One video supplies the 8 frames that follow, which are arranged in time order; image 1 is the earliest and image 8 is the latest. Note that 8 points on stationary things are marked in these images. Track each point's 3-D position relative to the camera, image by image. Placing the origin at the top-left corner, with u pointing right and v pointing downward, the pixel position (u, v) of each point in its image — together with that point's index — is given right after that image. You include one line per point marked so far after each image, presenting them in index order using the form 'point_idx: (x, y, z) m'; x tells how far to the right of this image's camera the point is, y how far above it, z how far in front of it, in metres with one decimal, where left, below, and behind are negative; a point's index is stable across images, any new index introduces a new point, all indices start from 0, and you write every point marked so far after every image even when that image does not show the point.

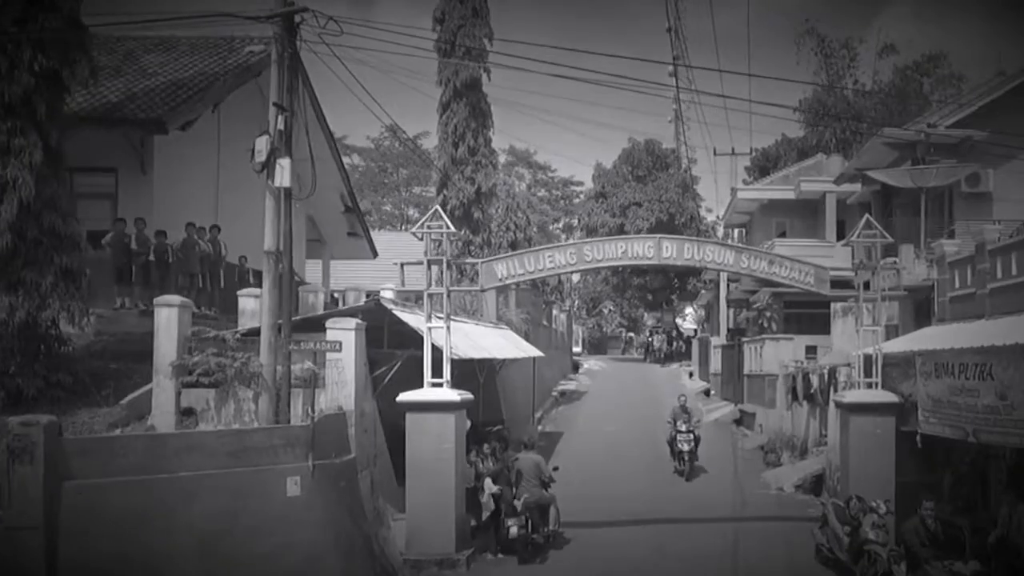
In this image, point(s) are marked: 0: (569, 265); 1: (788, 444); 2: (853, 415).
0: (+0.4, +0.2, +9.4) m
1: (+3.2, -1.8, +13.4) m
2: (+2.8, -1.0, +9.4) m
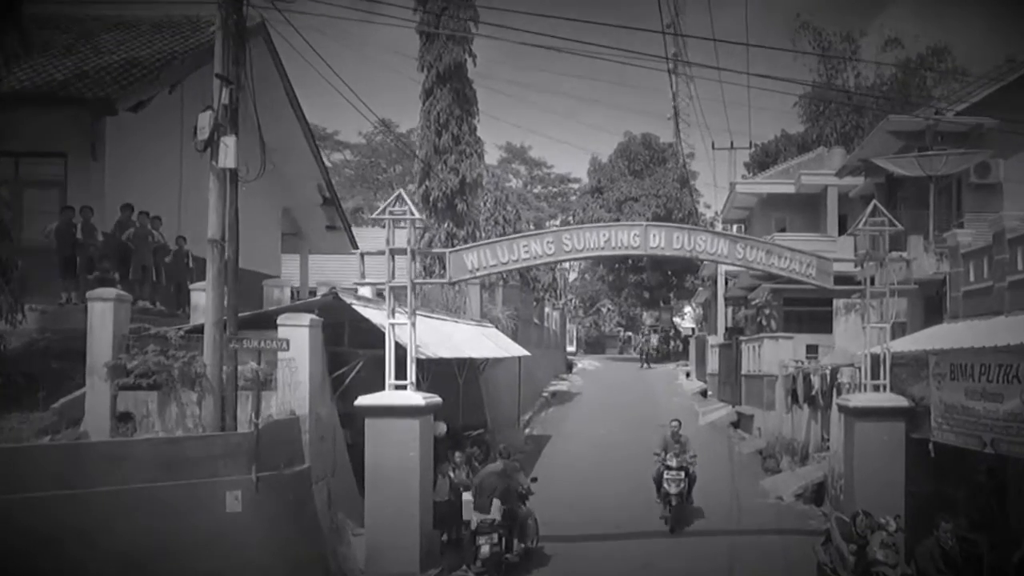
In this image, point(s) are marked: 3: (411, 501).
0: (+0.2, +0.2, +8.5) m
1: (+3.0, -1.7, +12.5) m
2: (+2.6, -1.0, +8.6) m
3: (-0.7, -1.5, +8.0) m
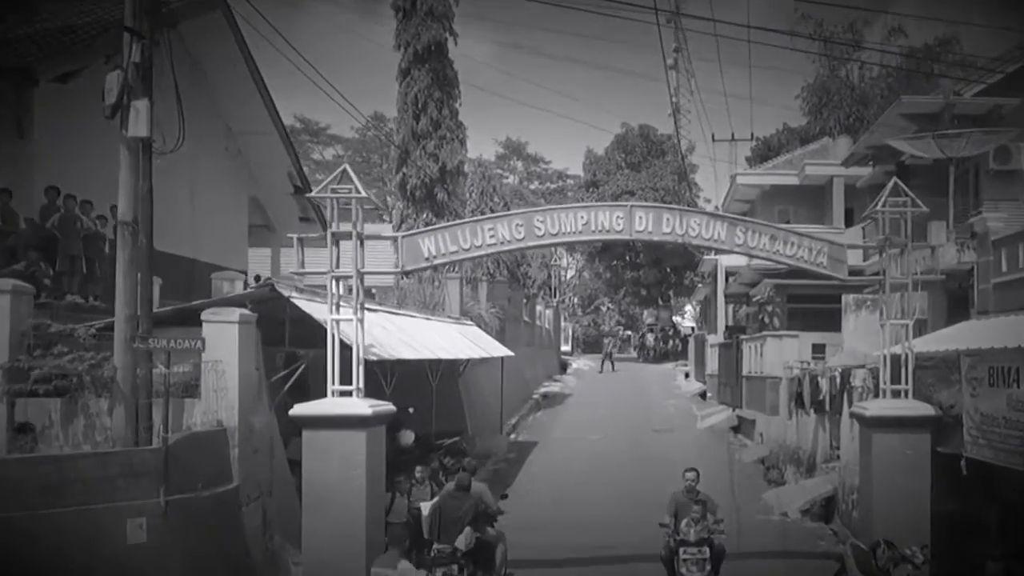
0: (0.0, +0.3, +7.4) m
1: (+2.8, -1.7, +11.4) m
2: (+2.3, -0.9, +7.4) m
3: (-0.9, -1.4, +6.9) m
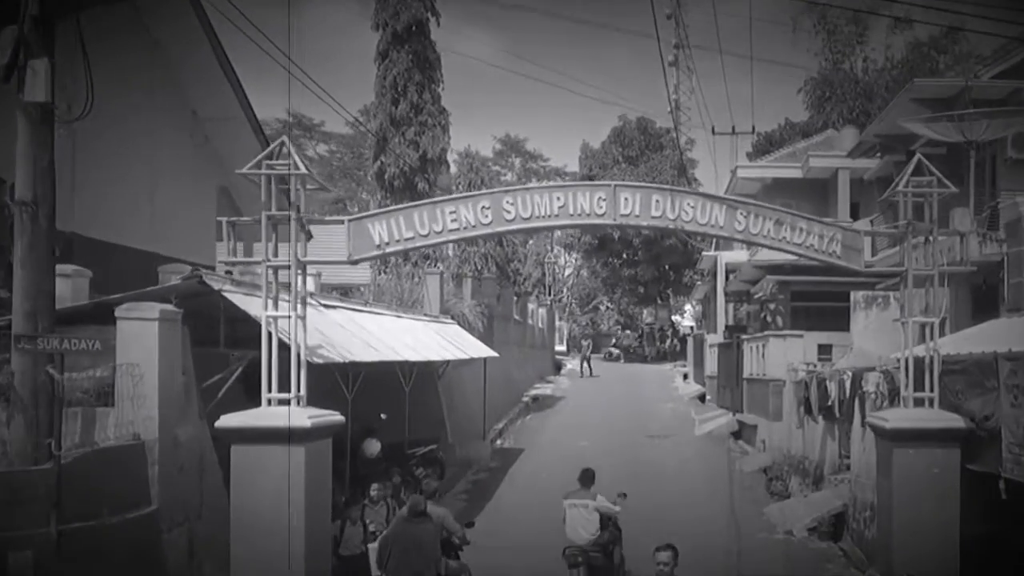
0: (-0.2, +0.3, +6.4) m
1: (+2.6, -1.6, +10.4) m
2: (+2.1, -0.9, +6.5) m
3: (-1.1, -1.4, +5.9) m
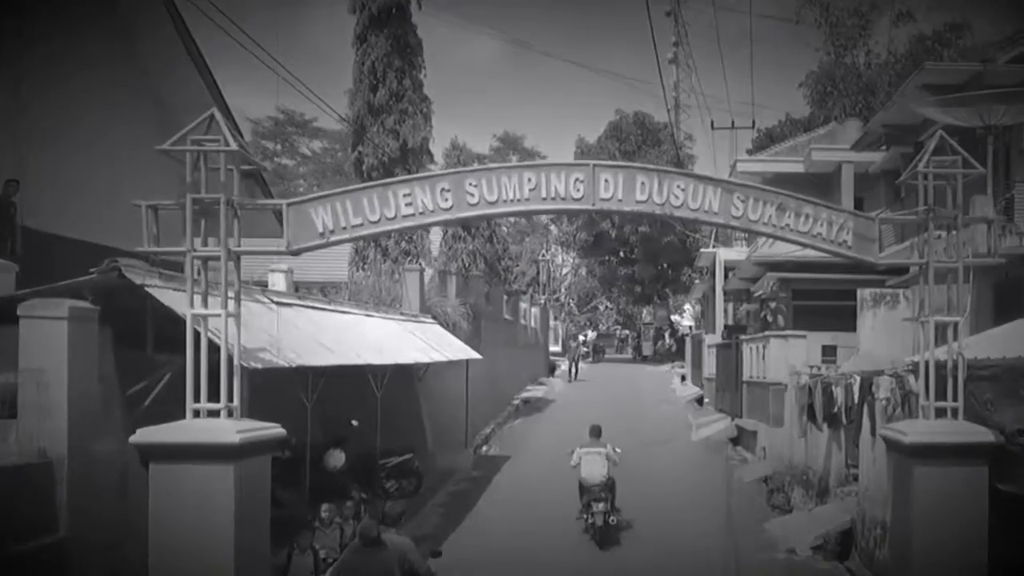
0: (-0.3, +0.4, +5.6) m
1: (+2.4, -1.6, +9.6) m
2: (+2.0, -0.9, +5.7) m
3: (-1.3, -1.3, +5.1) m
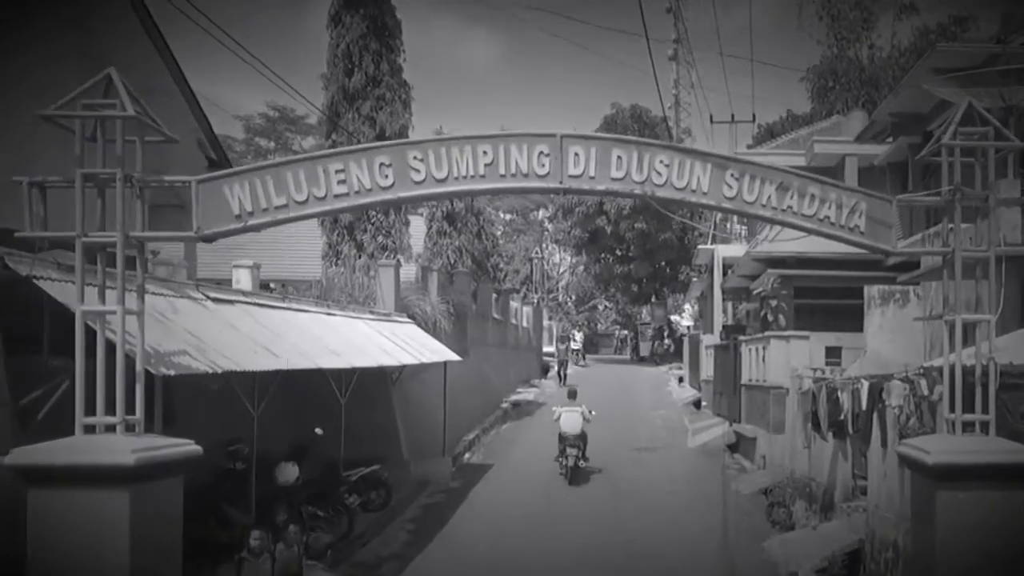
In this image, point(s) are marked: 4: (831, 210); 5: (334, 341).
0: (-0.5, +0.4, +4.8) m
1: (+2.2, -1.6, +8.8) m
2: (+1.8, -0.8, +4.9) m
3: (-1.5, -1.3, +4.3) m
4: (+1.4, +0.3, +5.0) m
5: (-1.2, -0.3, +7.9) m
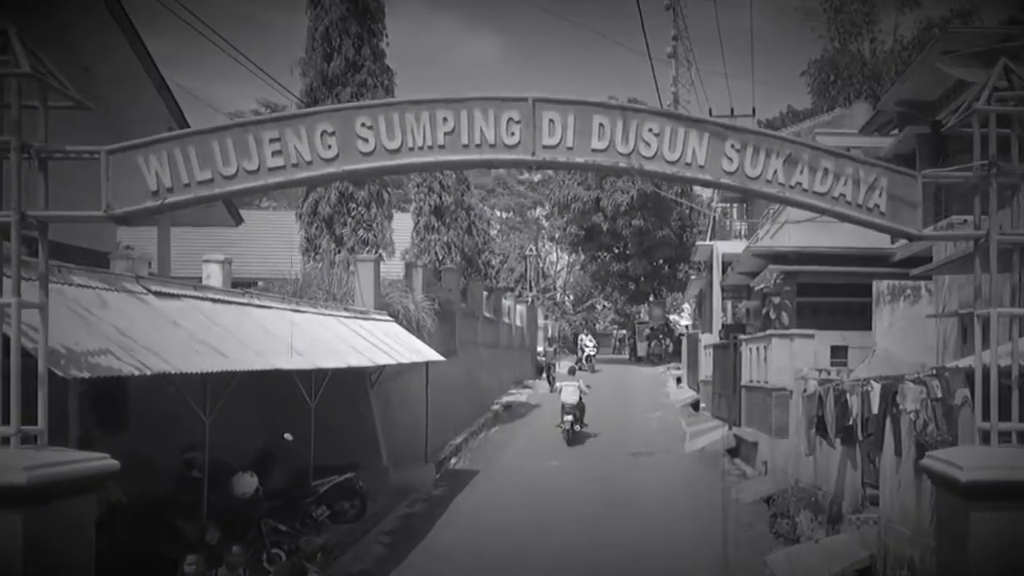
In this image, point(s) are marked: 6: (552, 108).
0: (-0.6, +0.4, +4.2) m
1: (+2.1, -1.5, +8.2) m
2: (+1.7, -0.8, +4.2) m
3: (-1.6, -1.3, +3.7) m
4: (+1.3, +0.4, +4.3) m
5: (-1.3, -0.3, +7.2) m
6: (+0.2, +0.6, +4.2) m
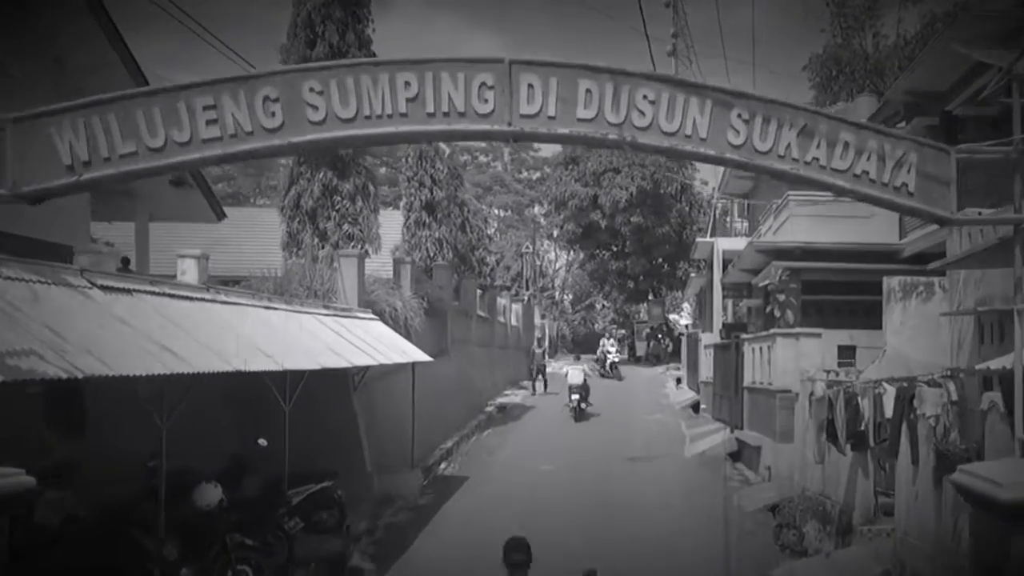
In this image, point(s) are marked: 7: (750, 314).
0: (-0.7, +0.5, +3.6) m
1: (+2.0, -1.5, +7.6) m
2: (+1.6, -0.8, +3.7) m
3: (-1.7, -1.3, +3.1) m
4: (+1.2, +0.4, +3.8) m
5: (-1.4, -0.3, +6.7) m
6: (+0.1, +0.7, +3.7) m
7: (+2.3, -0.2, +11.2) m
